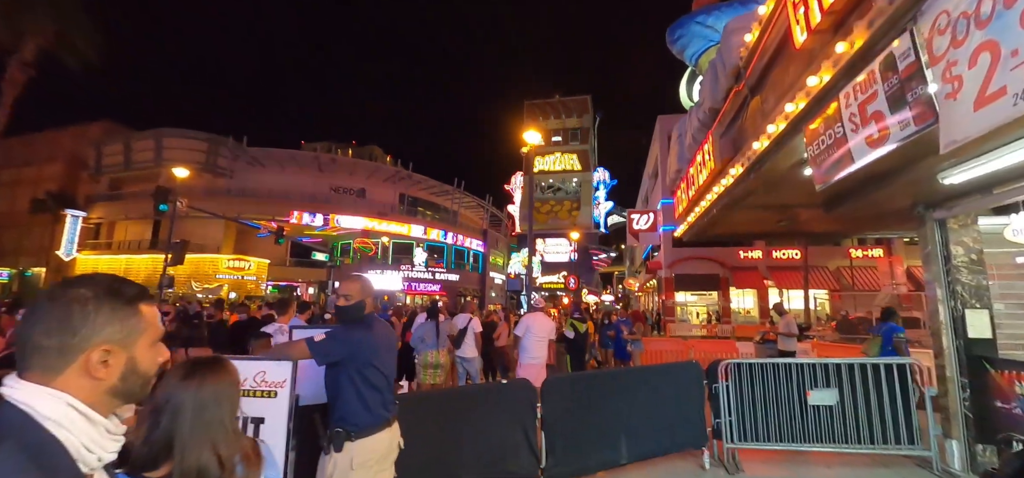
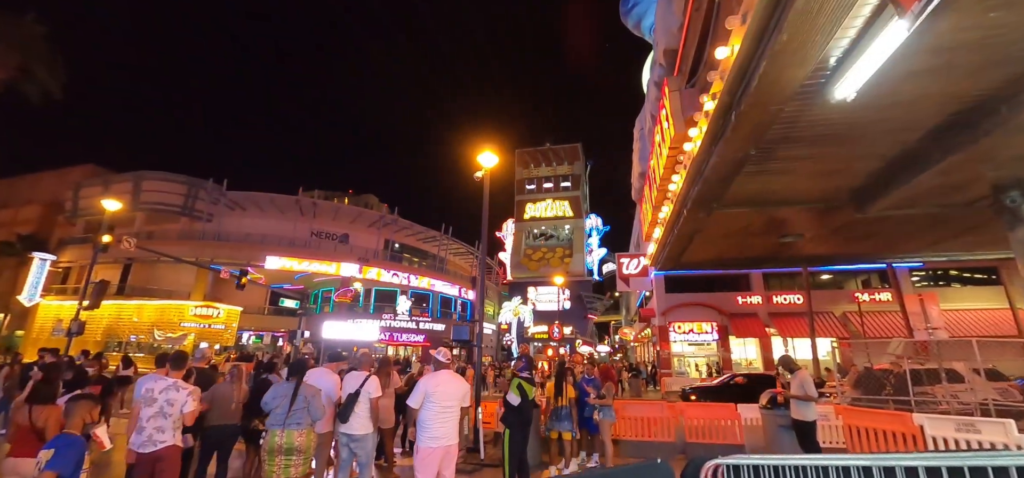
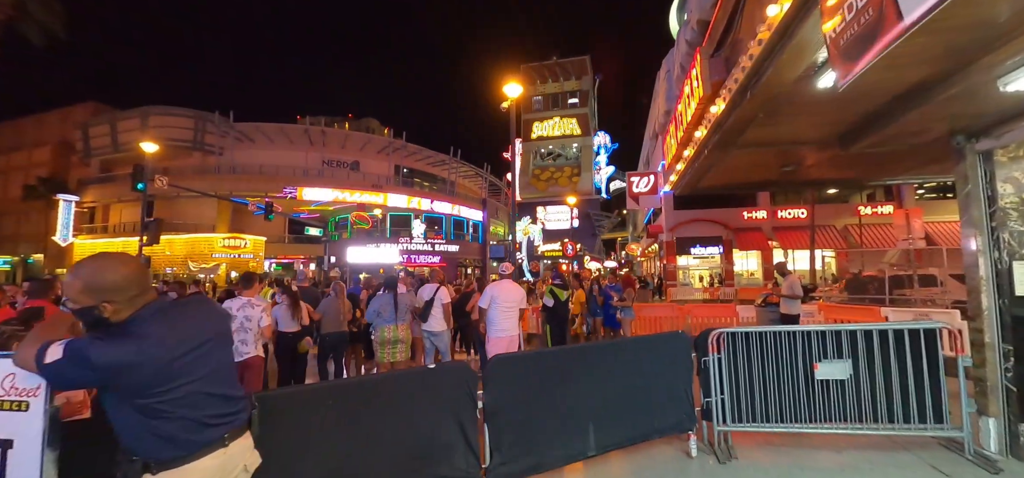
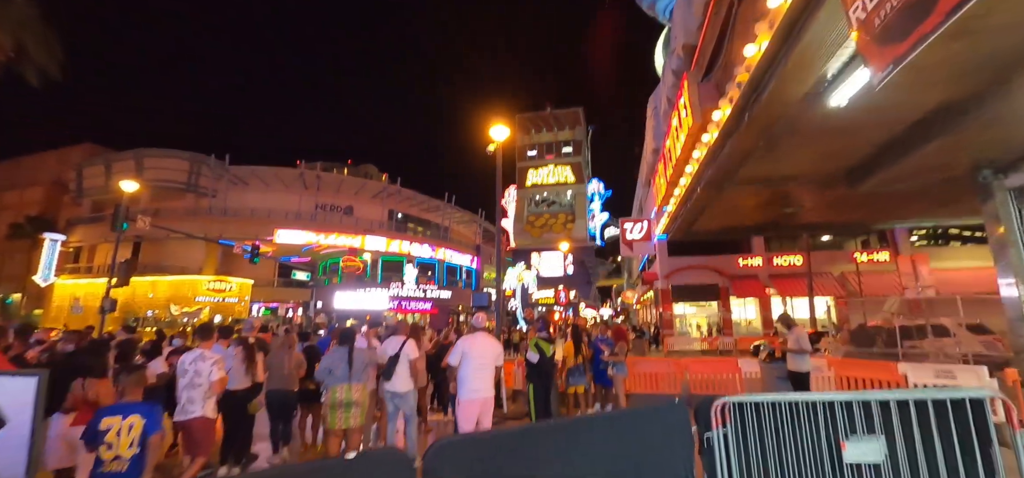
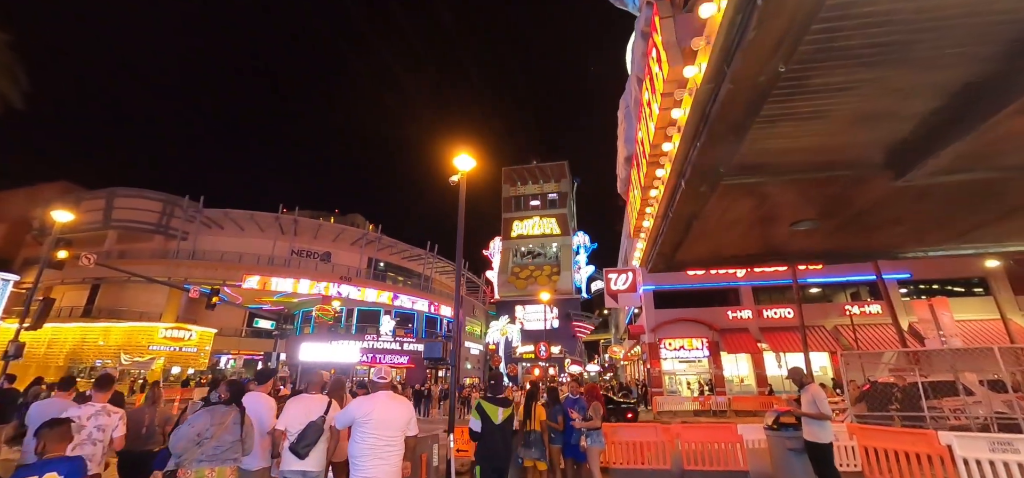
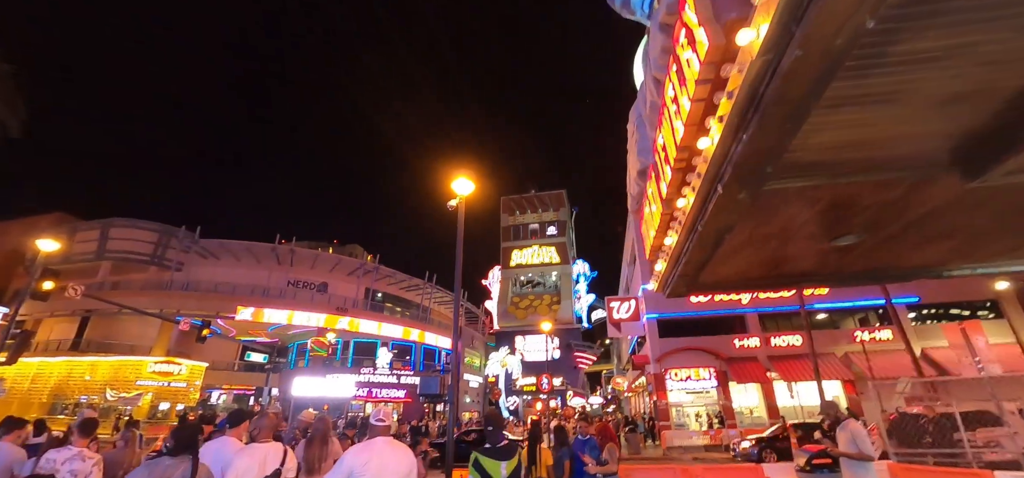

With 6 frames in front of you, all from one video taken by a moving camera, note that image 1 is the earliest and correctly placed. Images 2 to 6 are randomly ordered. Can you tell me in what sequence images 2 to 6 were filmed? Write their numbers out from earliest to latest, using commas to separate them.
3, 4, 2, 5, 6
